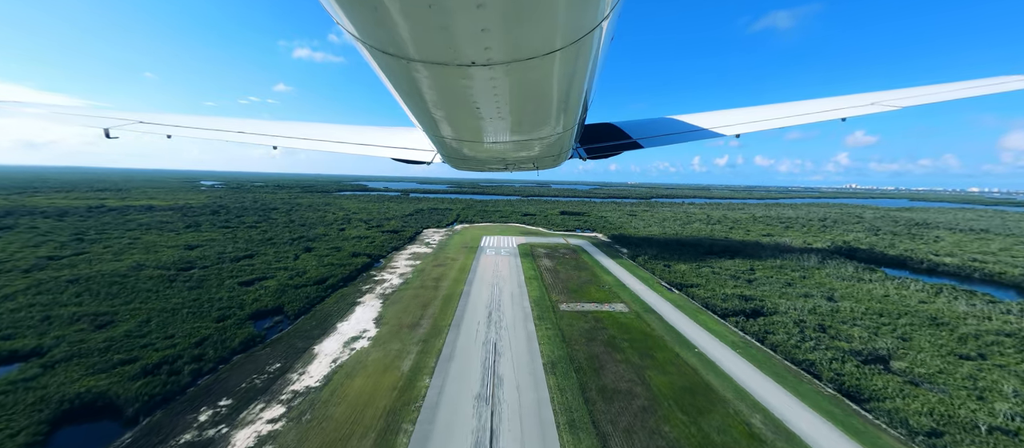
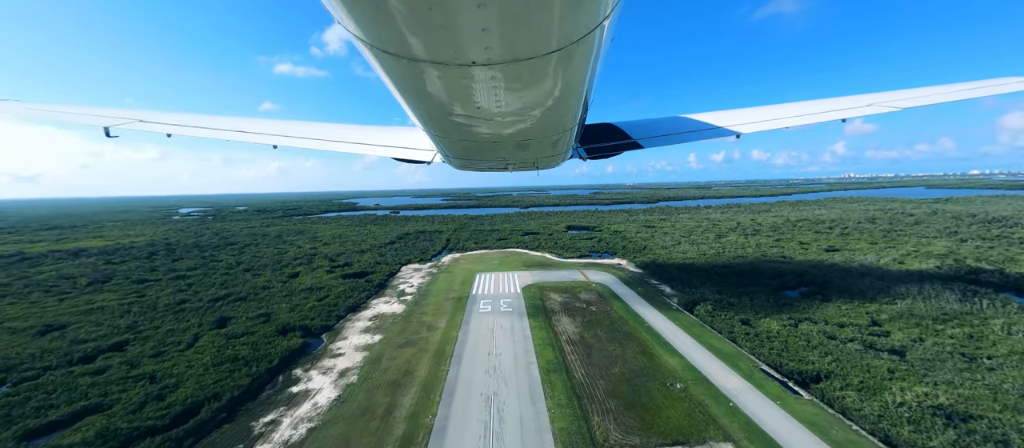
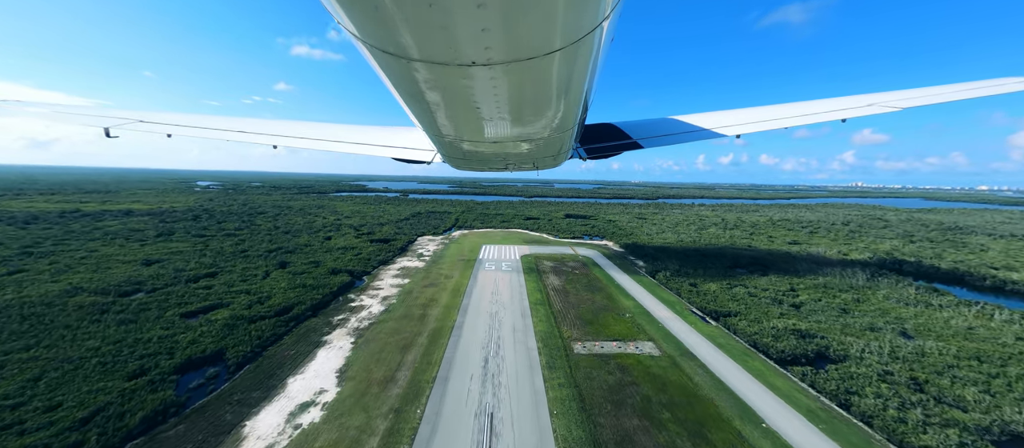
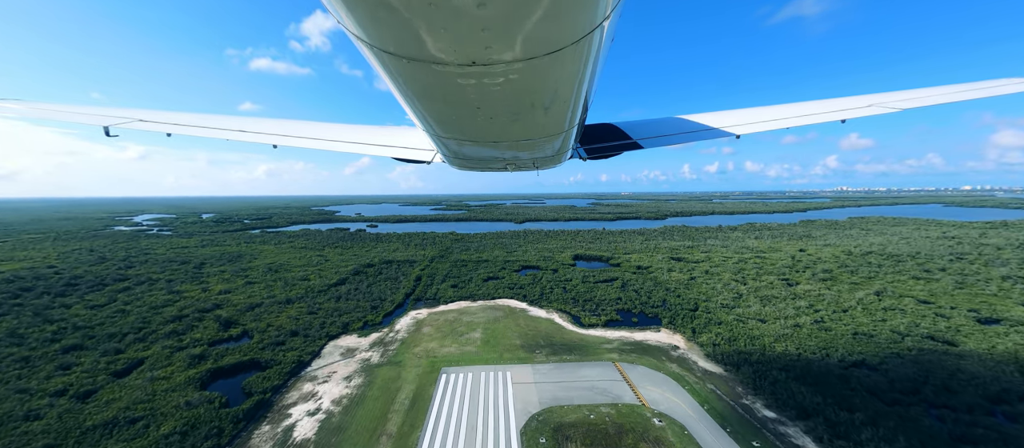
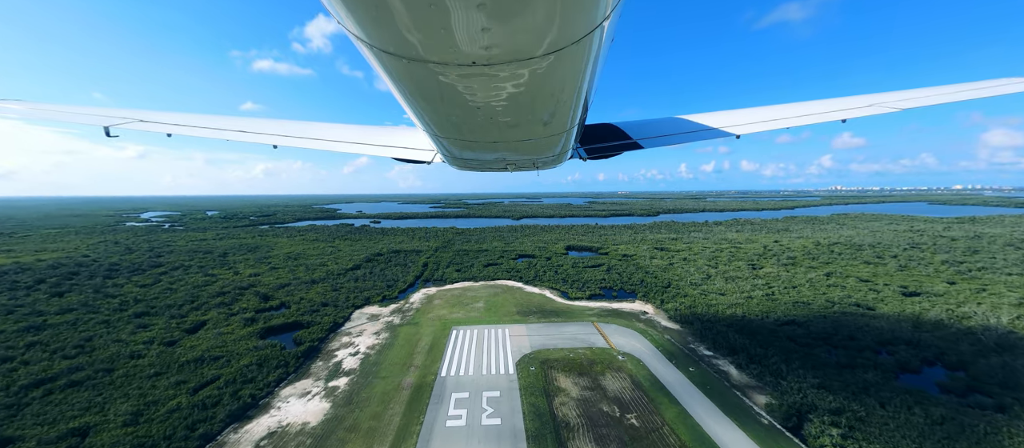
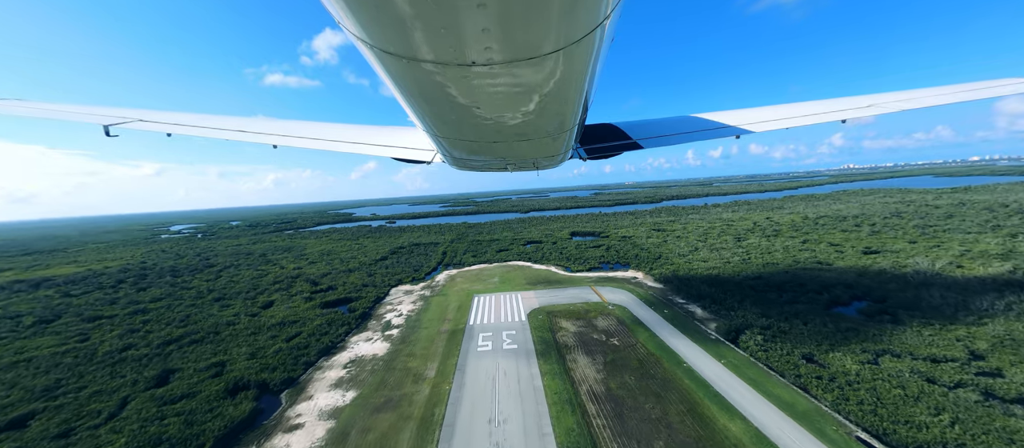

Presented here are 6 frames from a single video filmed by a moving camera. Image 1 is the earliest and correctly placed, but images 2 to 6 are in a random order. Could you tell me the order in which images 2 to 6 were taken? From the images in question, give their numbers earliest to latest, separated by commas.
3, 2, 6, 5, 4
